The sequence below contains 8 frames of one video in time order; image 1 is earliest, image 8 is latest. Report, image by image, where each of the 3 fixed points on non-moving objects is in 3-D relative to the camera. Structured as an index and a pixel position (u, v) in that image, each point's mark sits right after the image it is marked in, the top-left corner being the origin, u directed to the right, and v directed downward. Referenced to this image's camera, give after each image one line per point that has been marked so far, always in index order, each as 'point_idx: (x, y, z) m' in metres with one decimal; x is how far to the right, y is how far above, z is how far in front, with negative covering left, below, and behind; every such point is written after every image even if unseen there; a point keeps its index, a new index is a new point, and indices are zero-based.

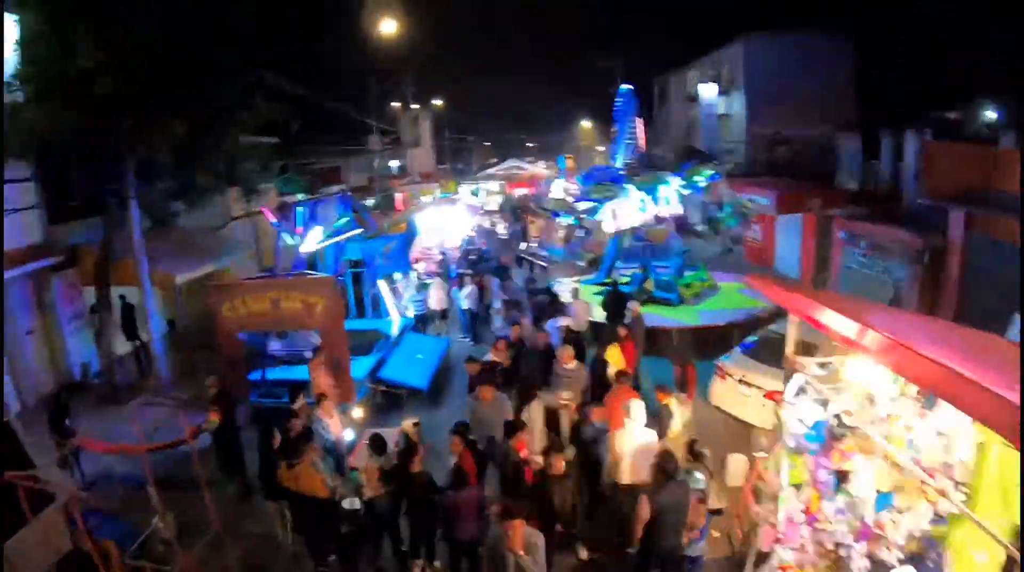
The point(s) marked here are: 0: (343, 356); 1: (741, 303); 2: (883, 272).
0: (-2.2, -0.9, +8.6) m
1: (+4.5, -0.3, +13.0) m
2: (+7.5, +0.3, +13.5) m
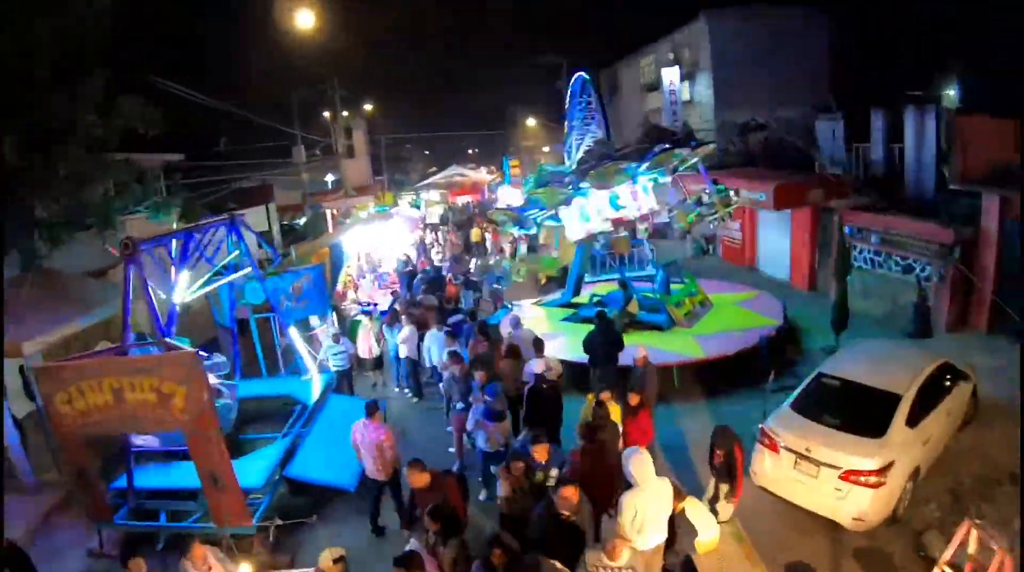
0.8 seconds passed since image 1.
0: (-2.5, -1.5, +5.8) m
1: (+3.8, -0.5, +10.8) m
2: (+6.7, +0.3, +11.5) m
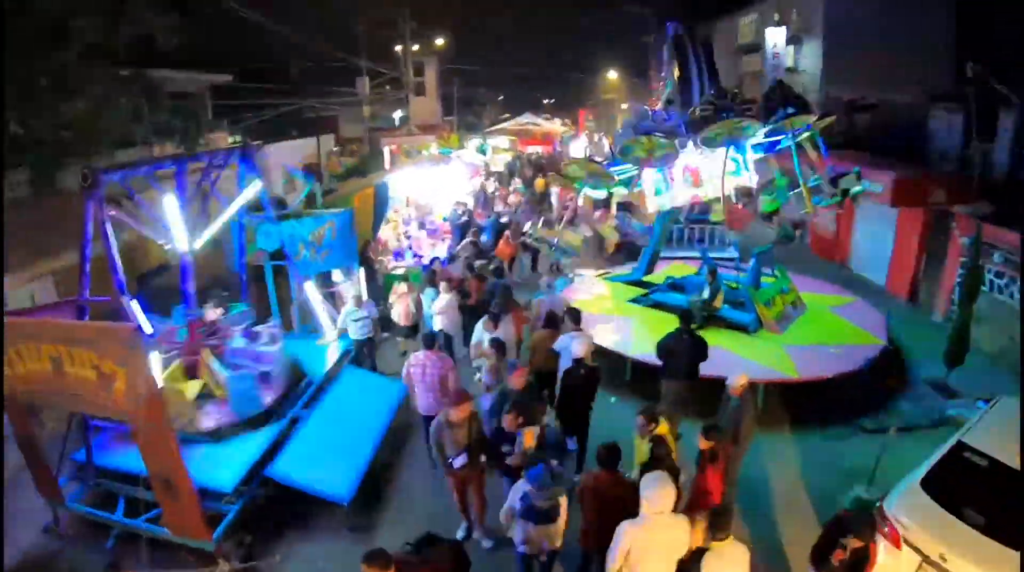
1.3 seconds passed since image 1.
0: (-2.3, -1.3, +4.8) m
1: (+4.4, -0.6, +9.2) m
2: (+7.4, -0.2, +9.6) m
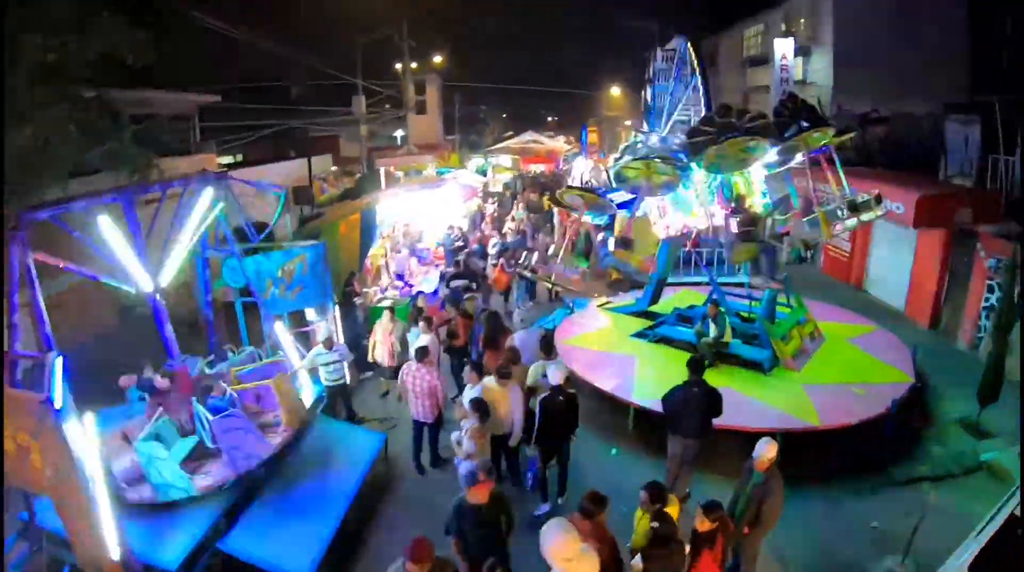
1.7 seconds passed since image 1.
0: (-2.5, -1.6, +4.1) m
1: (+4.3, -1.0, +8.4) m
2: (+7.3, -0.6, +8.8) m
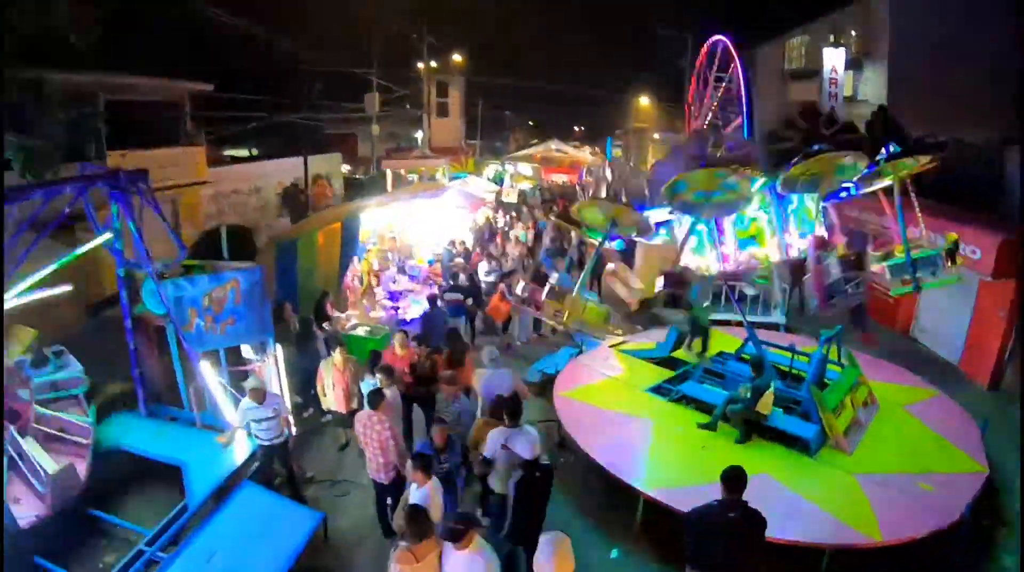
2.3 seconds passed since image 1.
0: (-2.8, -1.9, +2.7) m
1: (+4.1, -1.7, +6.8) m
2: (+7.2, -1.4, +7.1) m
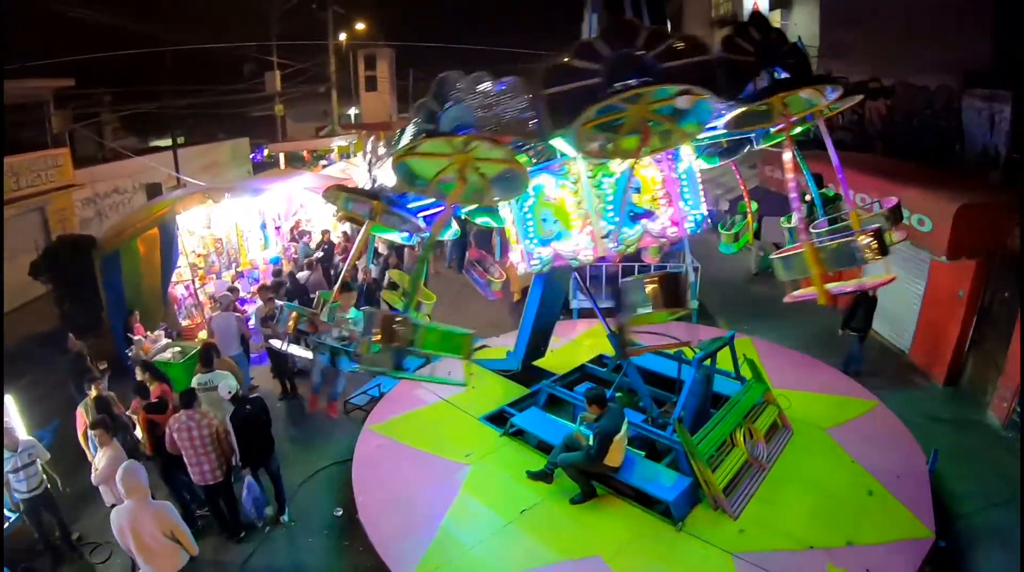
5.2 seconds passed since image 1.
0: (-4.5, -2.2, +0.6) m
1: (+2.4, -1.6, +4.8) m
2: (+5.3, -1.1, +5.2) m
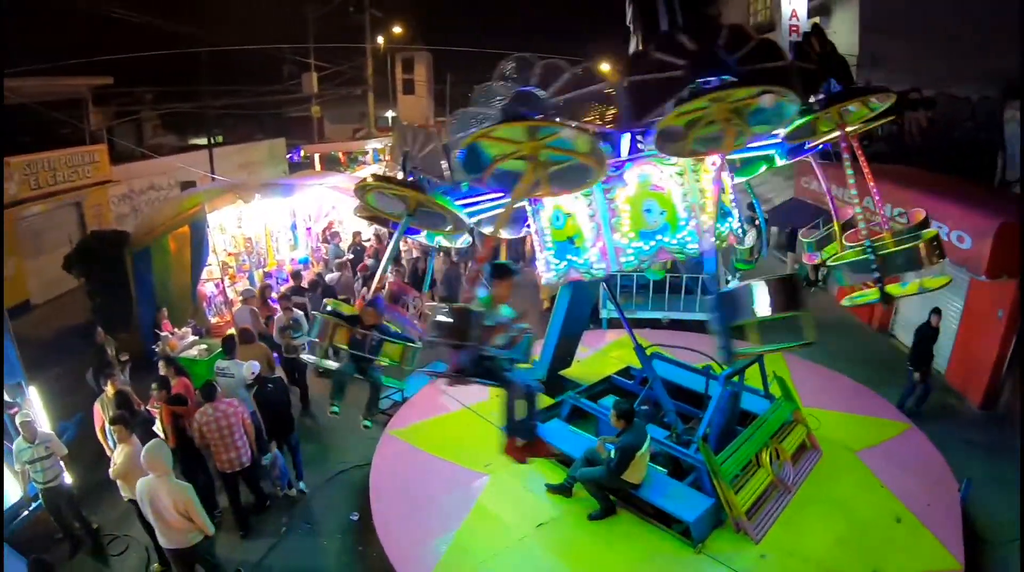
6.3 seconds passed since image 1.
0: (-4.6, -2.1, +0.7) m
1: (+2.5, -1.7, +4.6) m
2: (+5.5, -1.3, +4.9) m
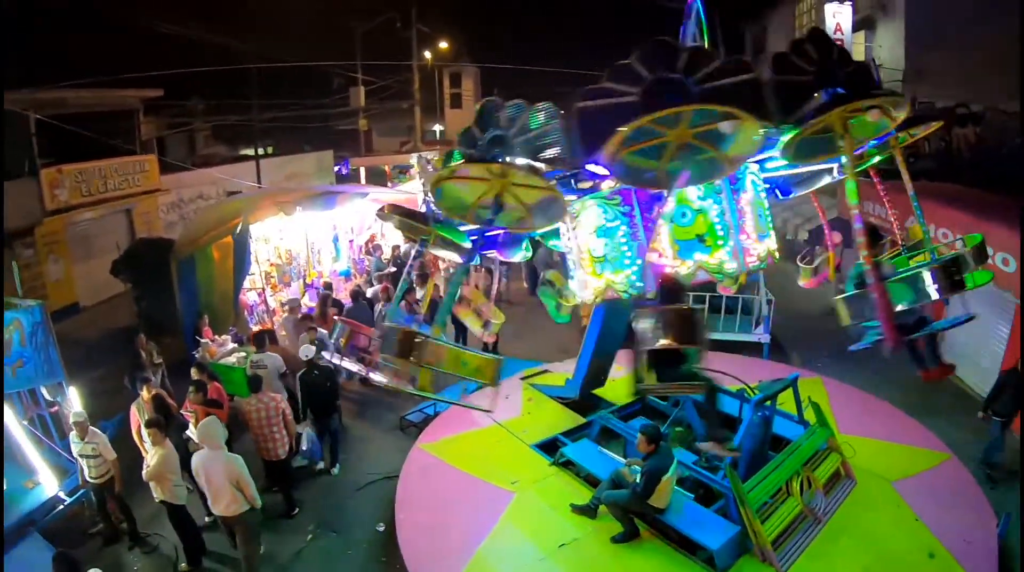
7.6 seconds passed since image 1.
0: (-4.7, -2.0, +0.9) m
1: (+2.6, -1.9, +4.4) m
2: (+5.6, -1.5, +4.4) m
